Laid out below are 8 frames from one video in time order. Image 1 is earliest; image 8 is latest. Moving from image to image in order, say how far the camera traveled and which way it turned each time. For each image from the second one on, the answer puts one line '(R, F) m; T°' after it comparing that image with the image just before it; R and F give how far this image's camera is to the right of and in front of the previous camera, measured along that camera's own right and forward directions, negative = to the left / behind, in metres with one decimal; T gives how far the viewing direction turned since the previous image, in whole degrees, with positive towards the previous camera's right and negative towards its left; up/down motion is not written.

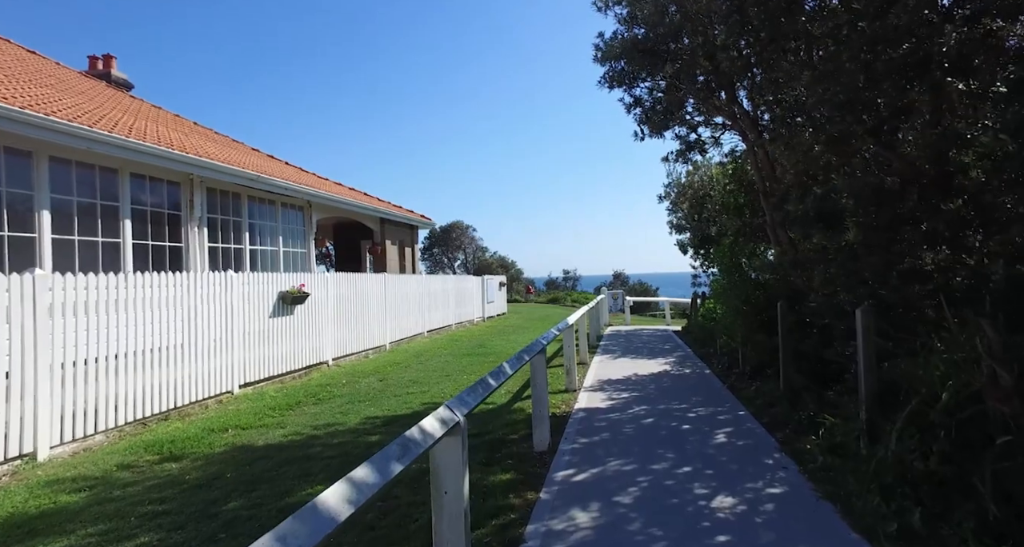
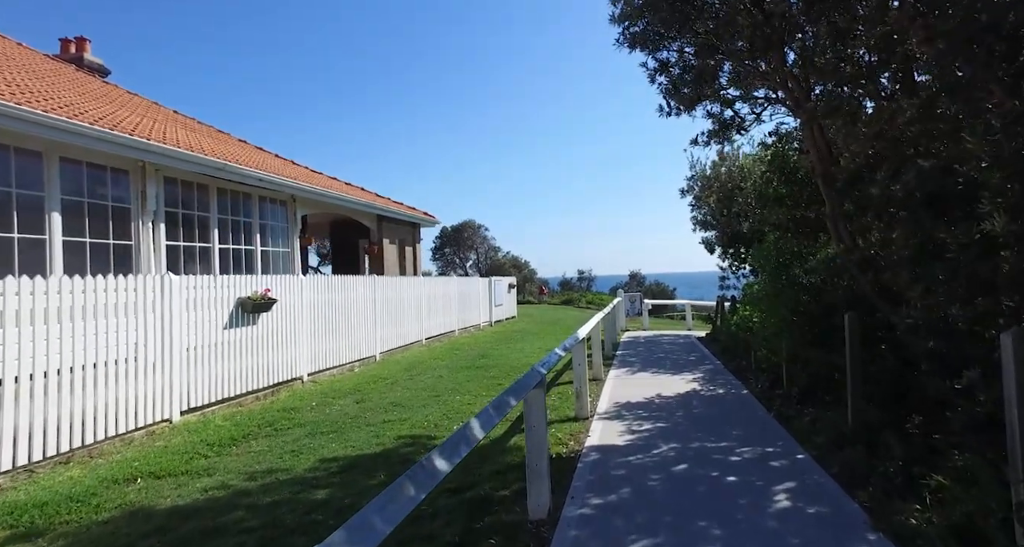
(+0.2, +1.3) m; -2°
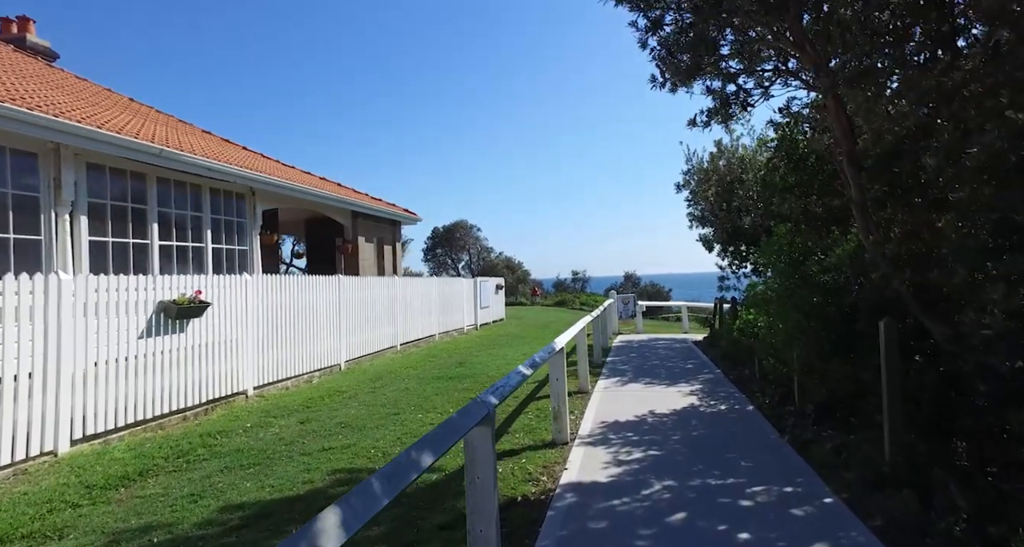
(+0.3, +1.0) m; 0°
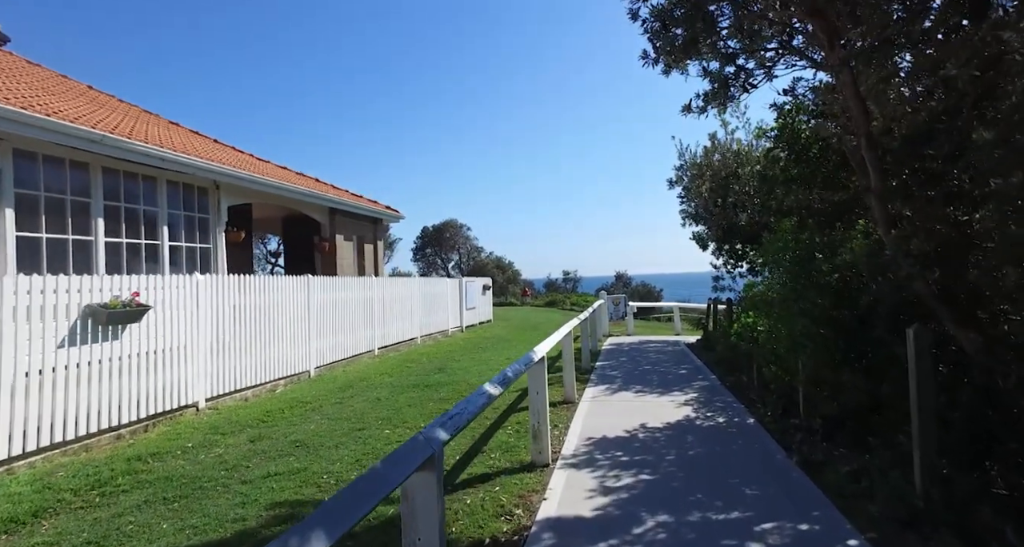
(+0.2, +0.6) m; +1°
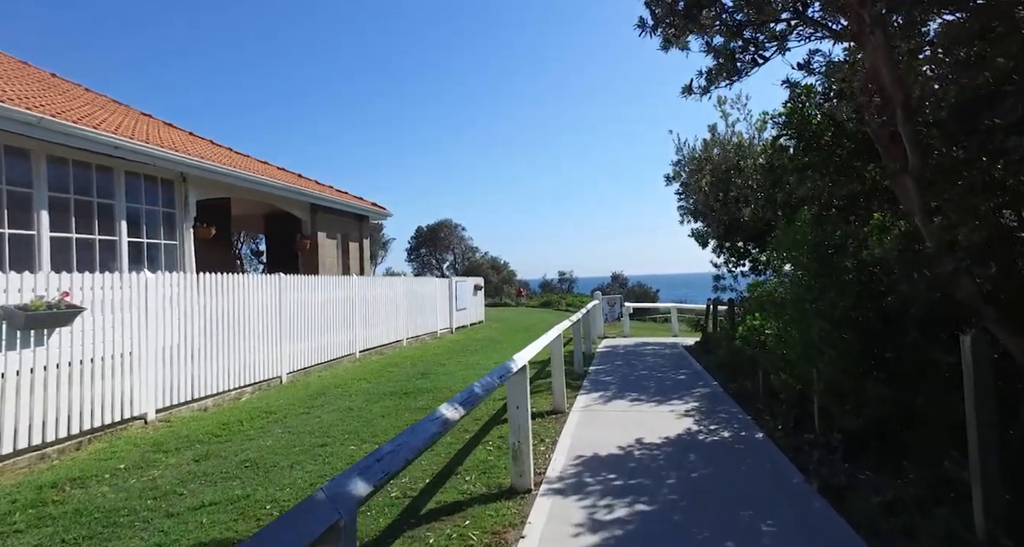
(+0.1, +0.6) m; 0°
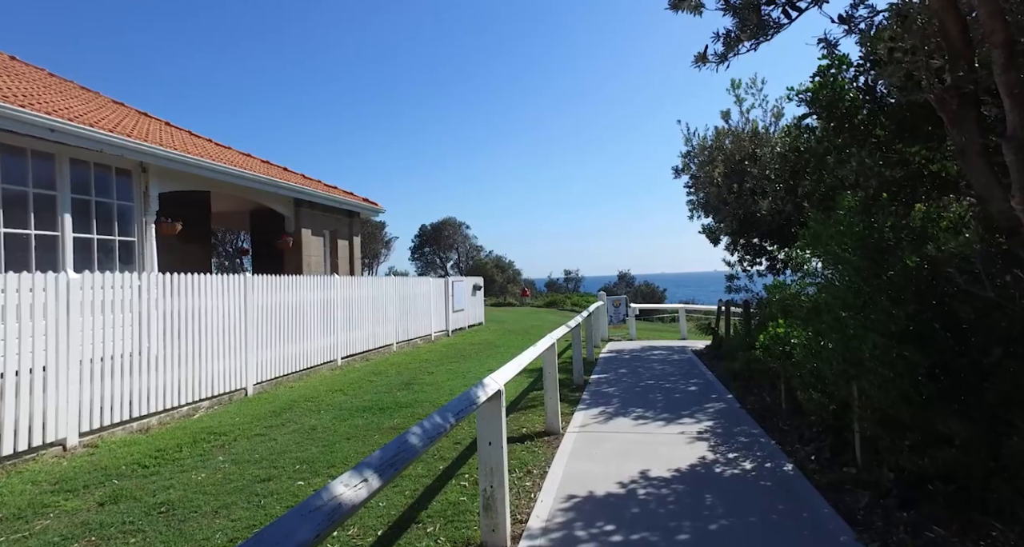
(+0.2, +0.9) m; -1°
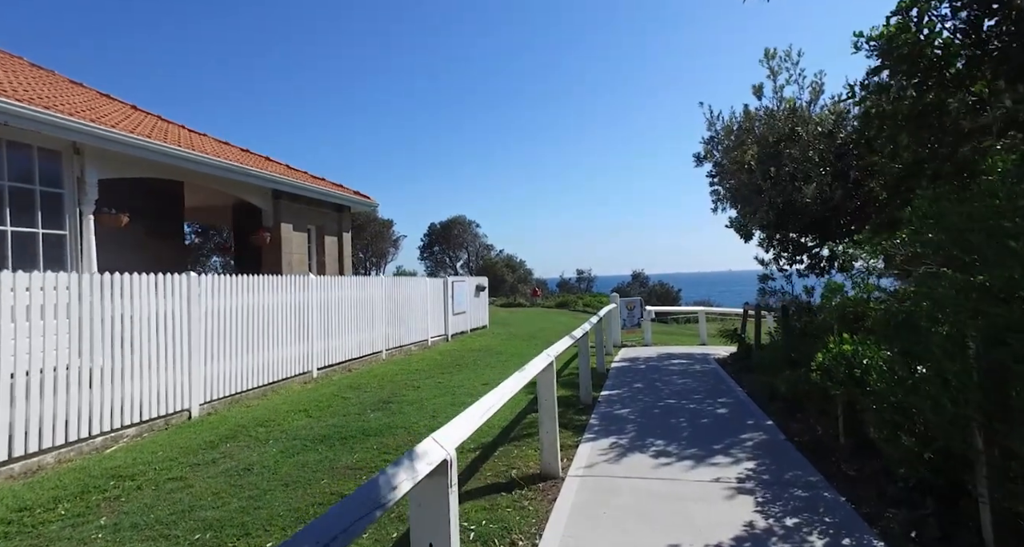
(+0.2, +1.3) m; -1°
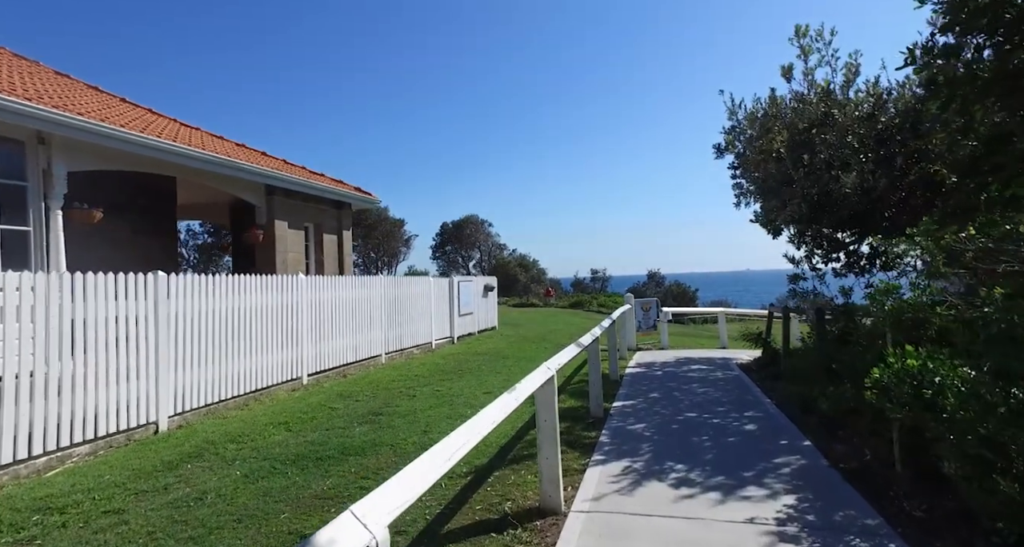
(+0.1, +0.7) m; -2°
